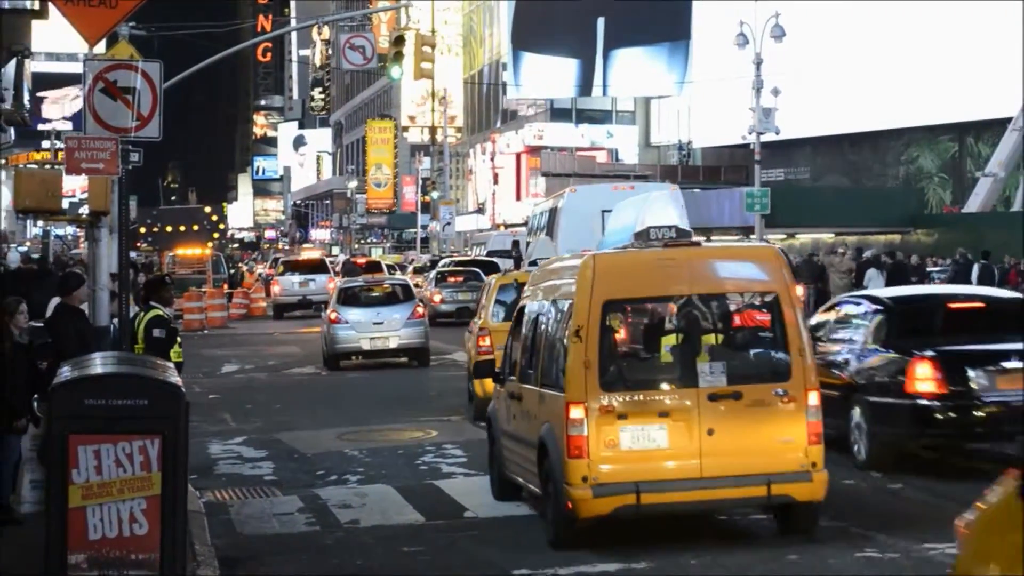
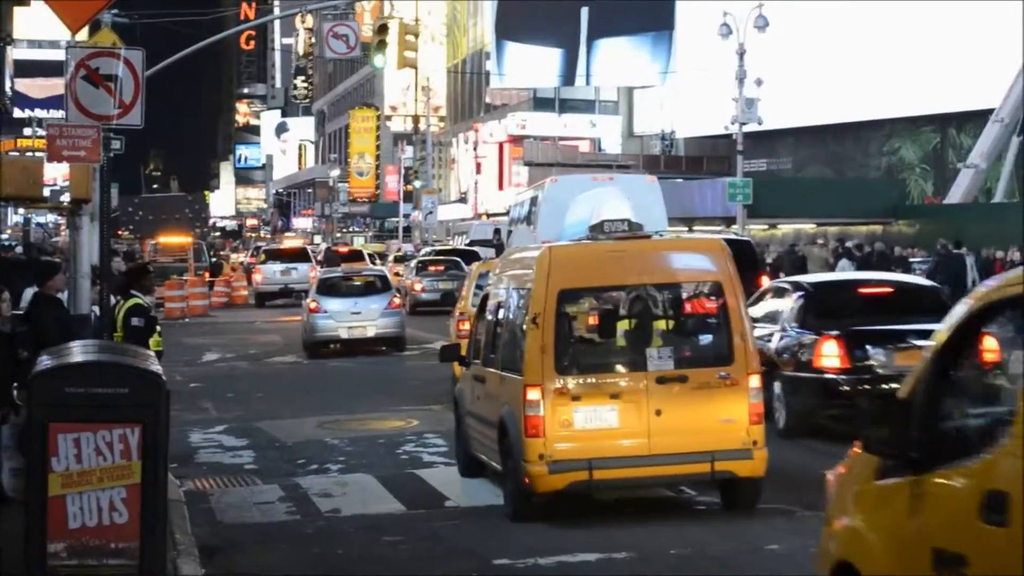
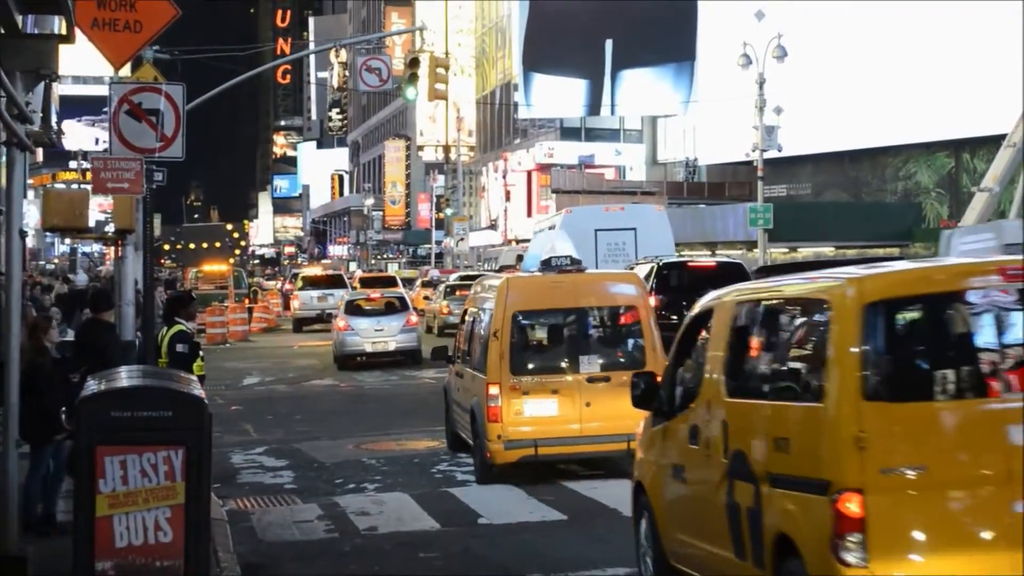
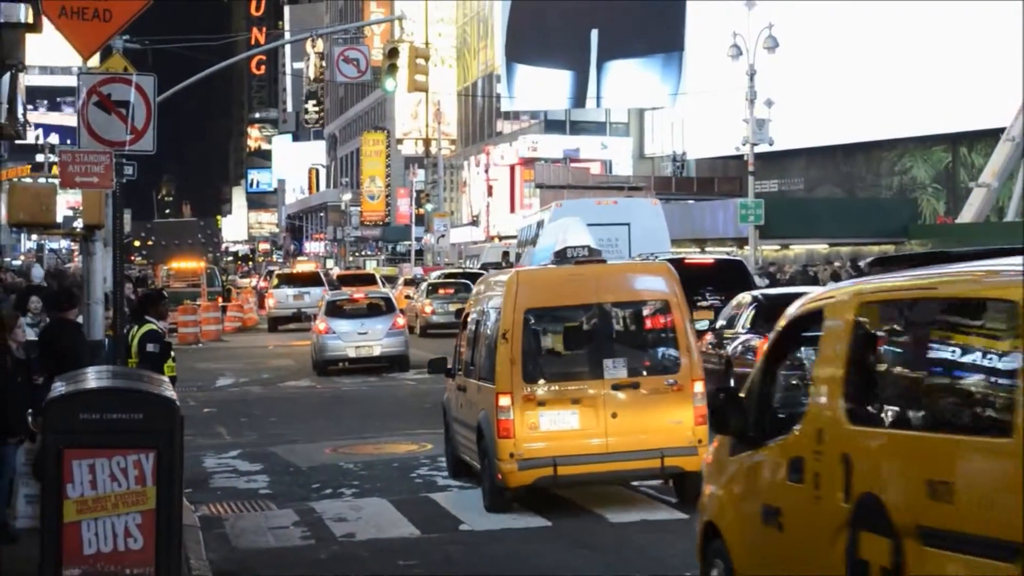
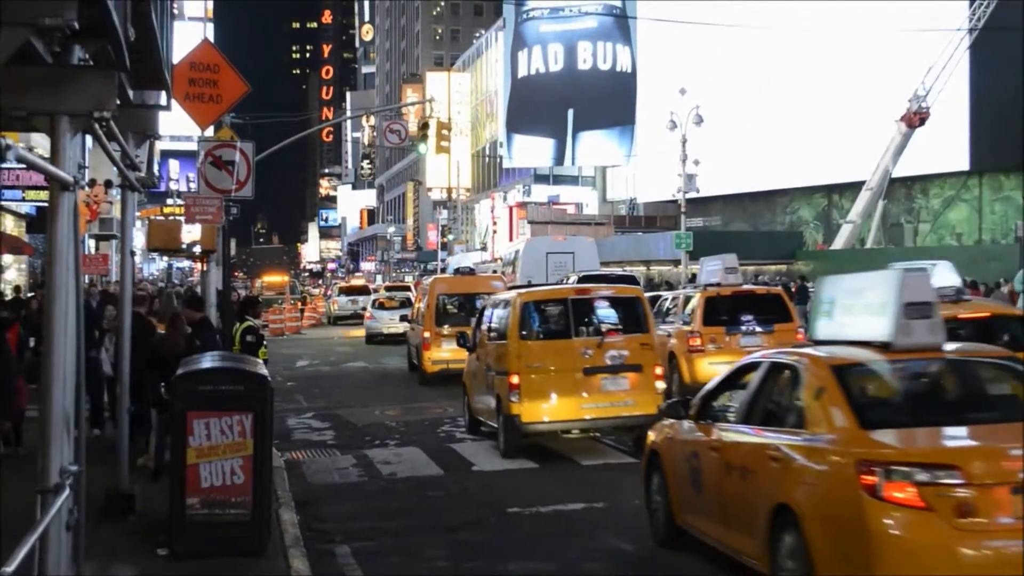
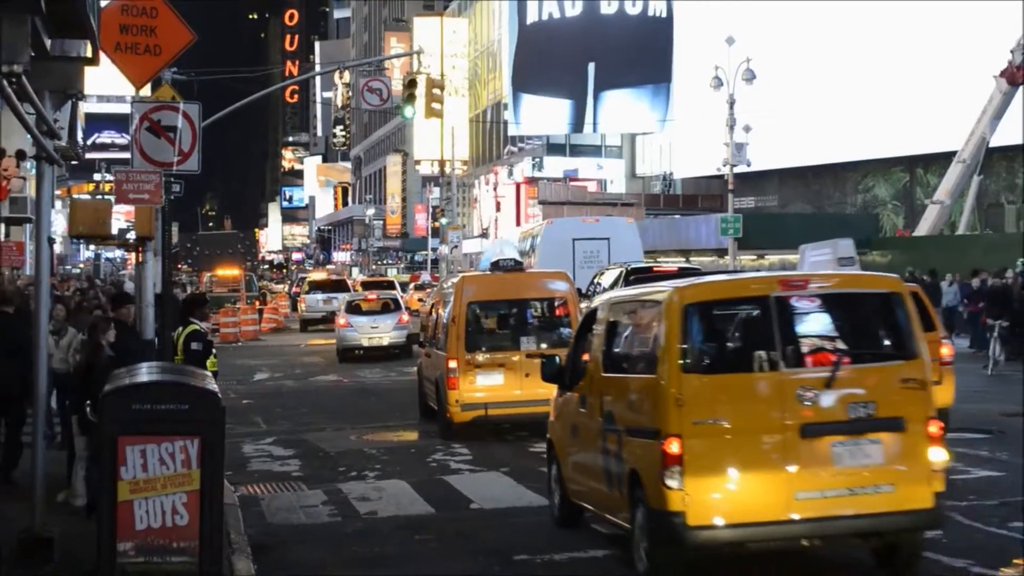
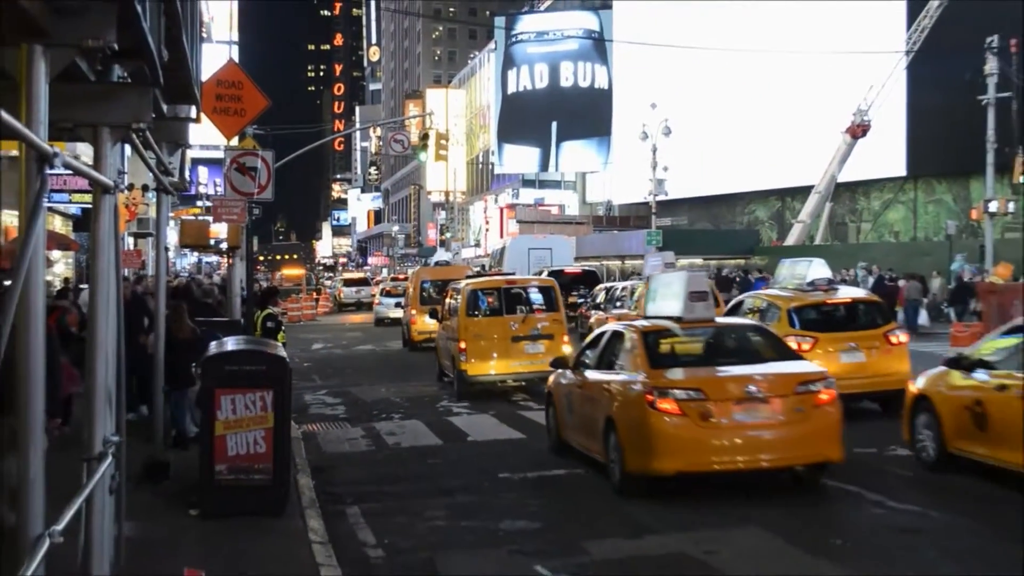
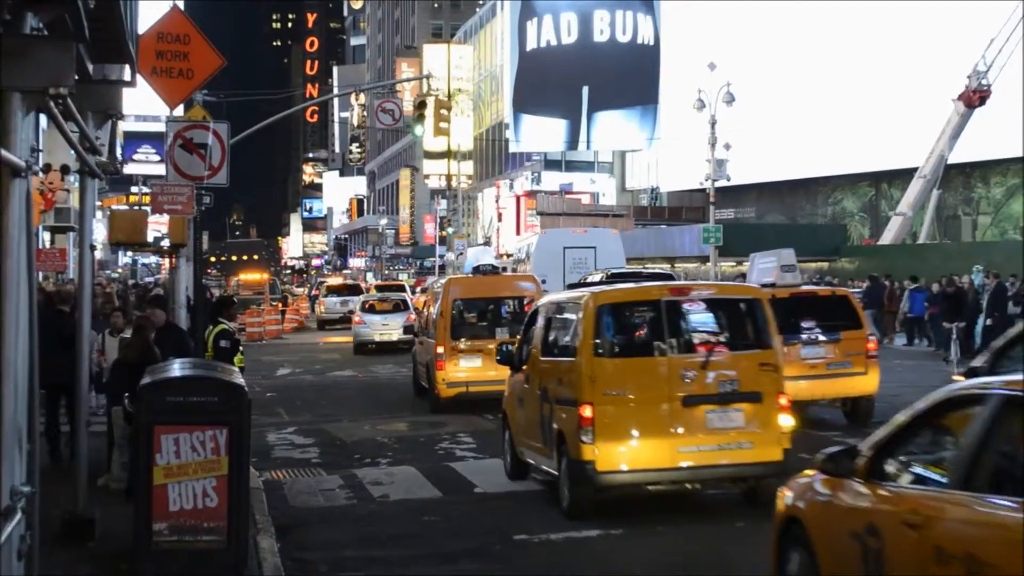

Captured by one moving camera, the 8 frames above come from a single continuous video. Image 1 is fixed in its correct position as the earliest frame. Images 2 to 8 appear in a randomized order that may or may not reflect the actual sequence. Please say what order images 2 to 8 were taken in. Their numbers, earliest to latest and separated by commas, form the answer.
2, 4, 3, 6, 8, 5, 7
